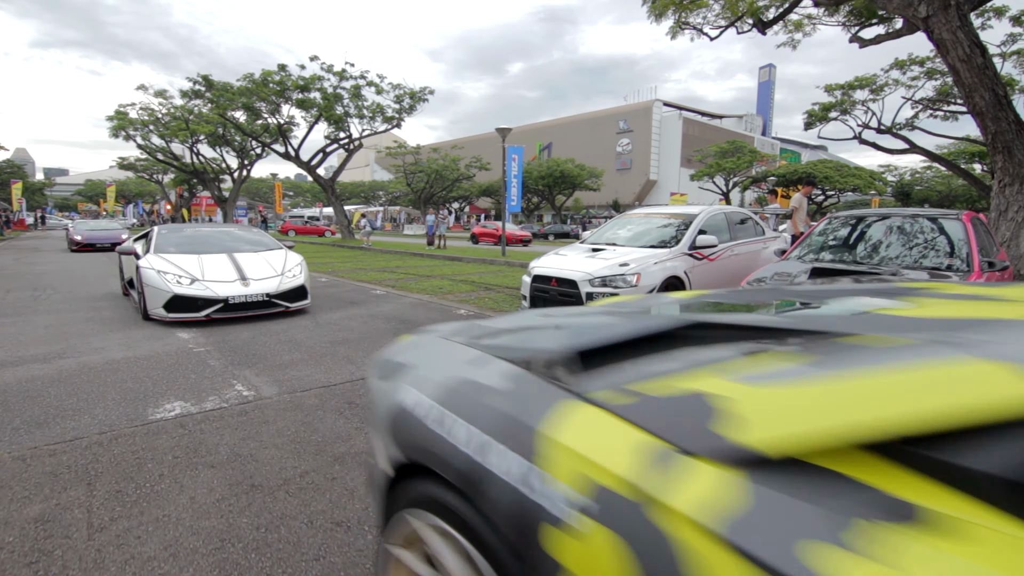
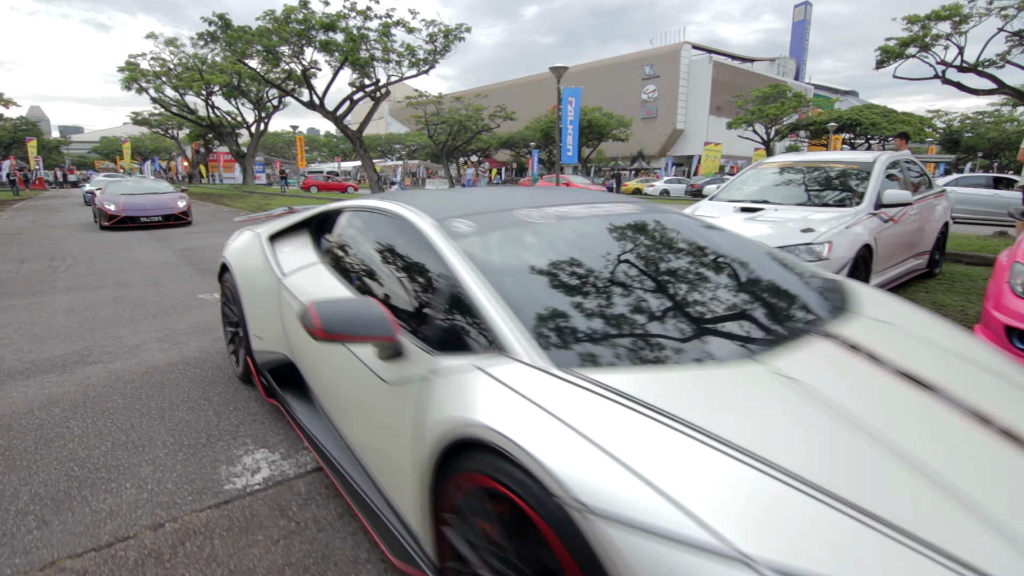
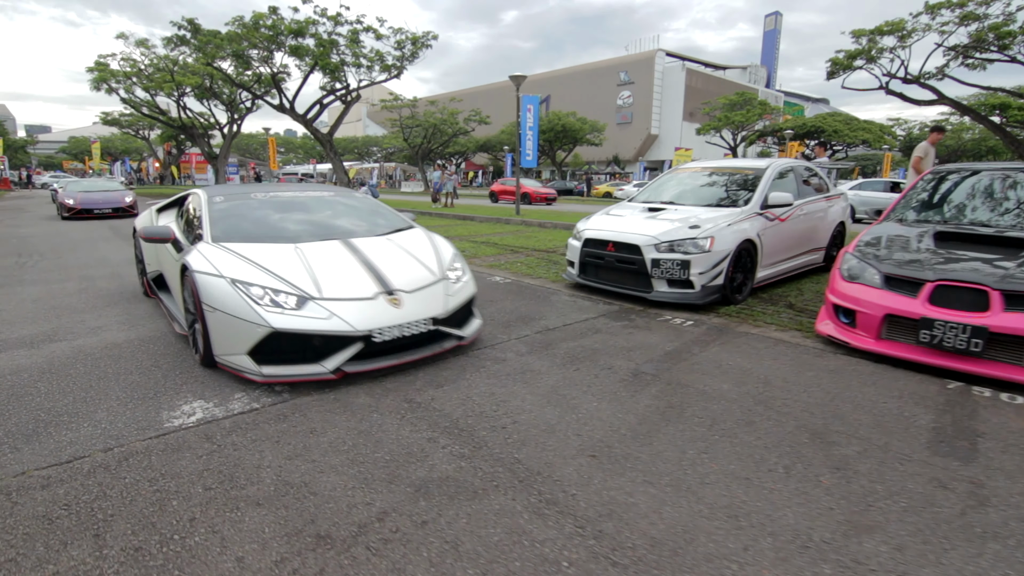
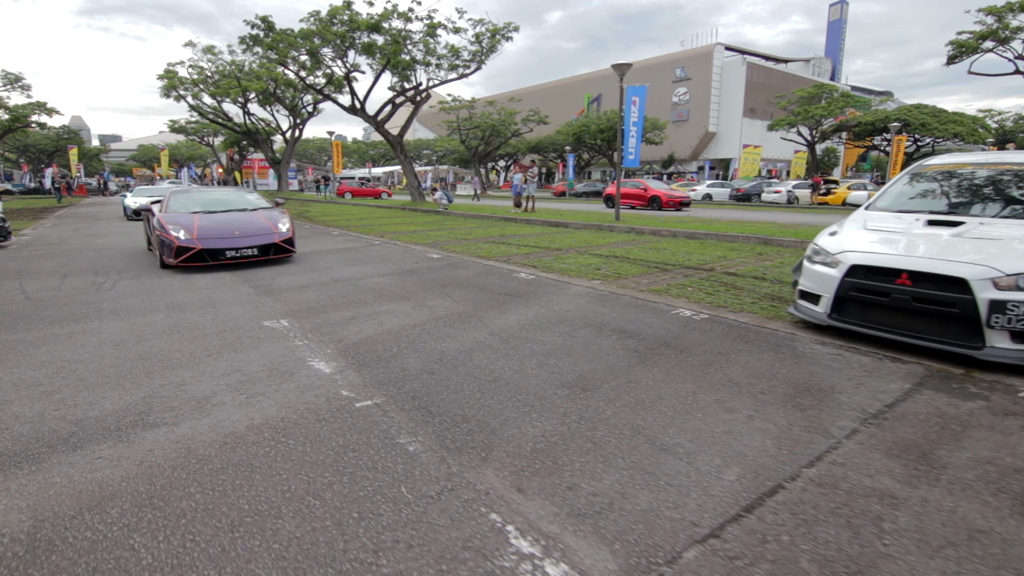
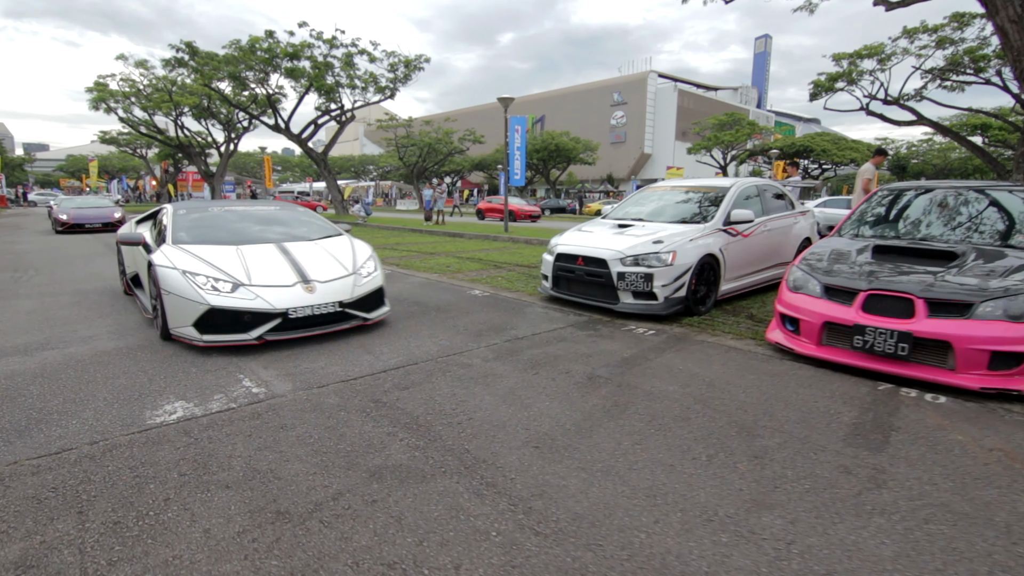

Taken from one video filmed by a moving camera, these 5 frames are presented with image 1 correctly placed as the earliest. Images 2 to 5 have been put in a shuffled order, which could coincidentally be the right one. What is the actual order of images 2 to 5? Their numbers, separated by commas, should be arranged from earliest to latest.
5, 3, 2, 4
